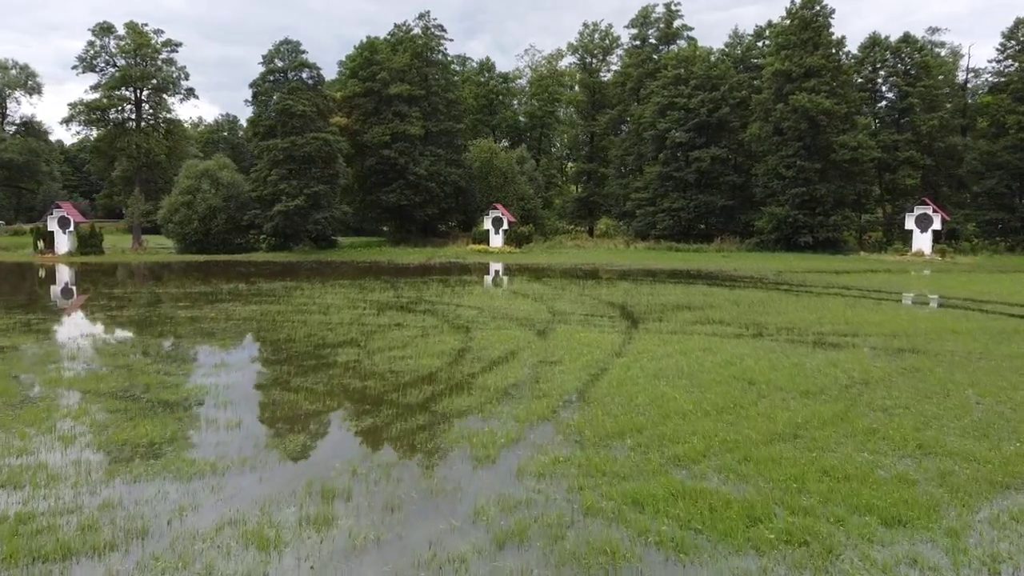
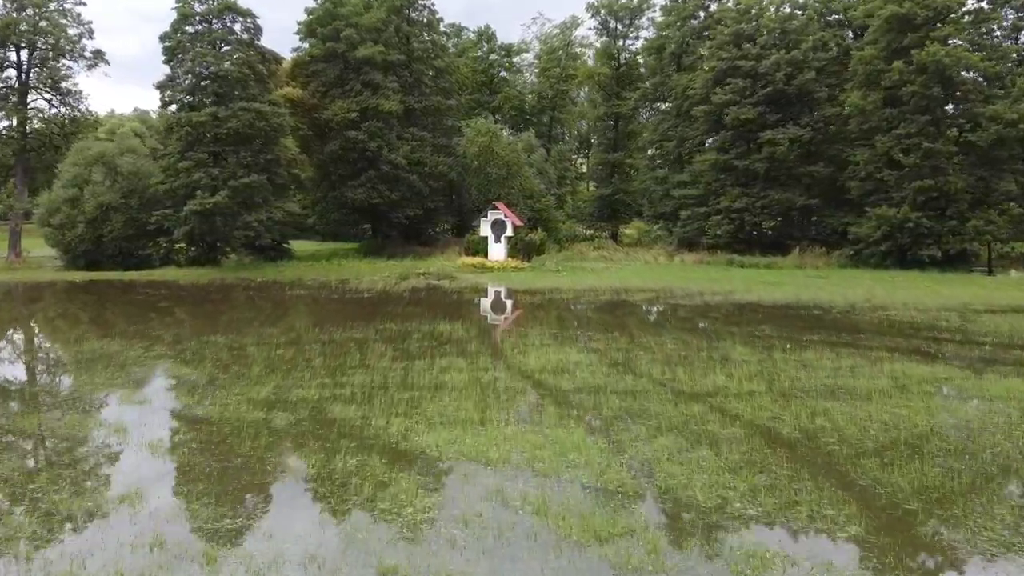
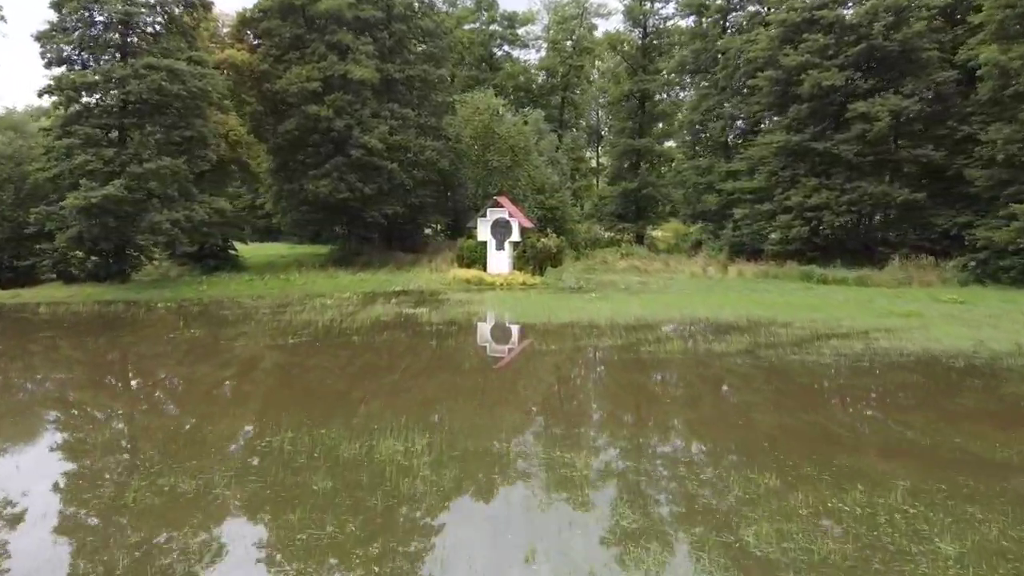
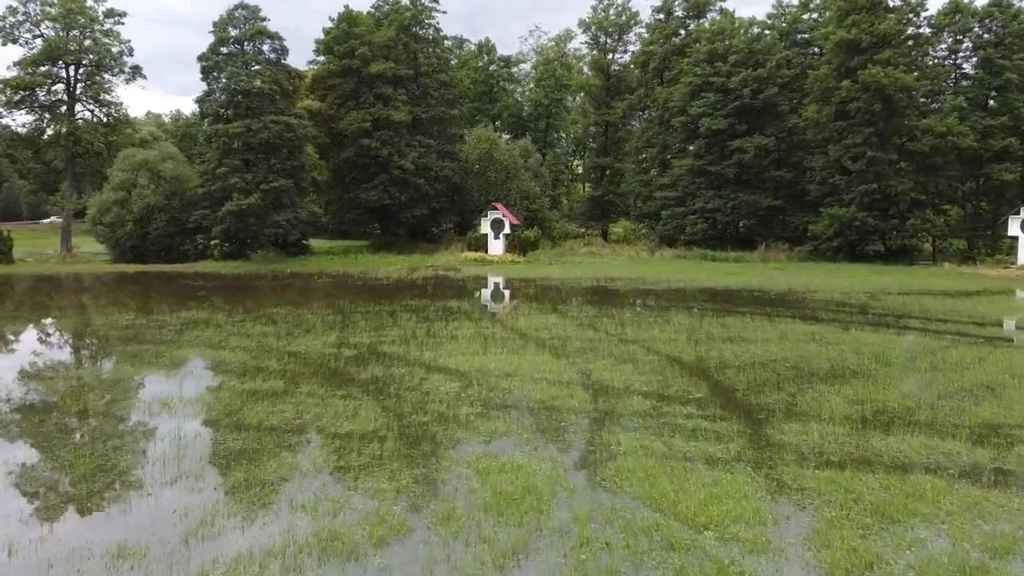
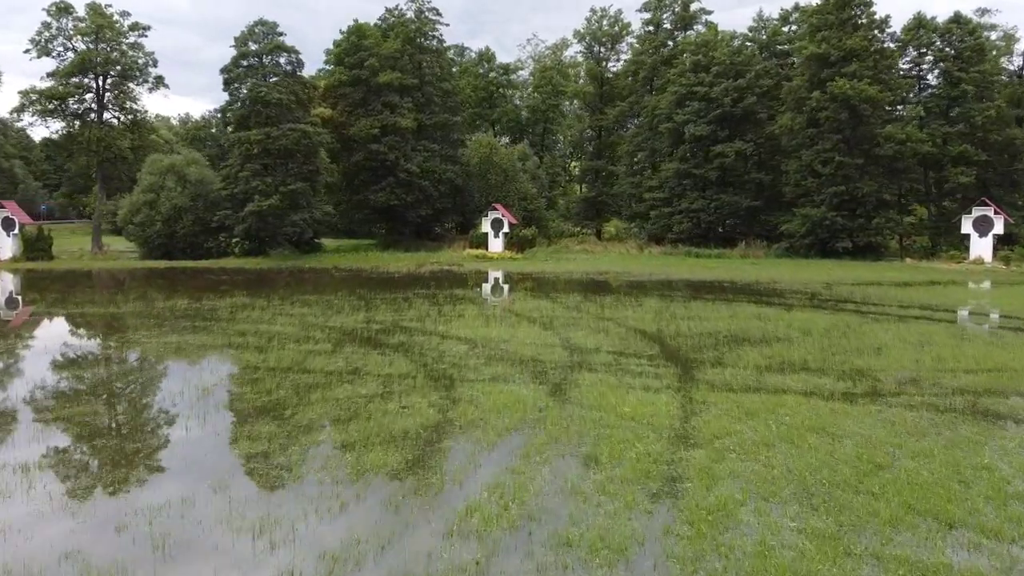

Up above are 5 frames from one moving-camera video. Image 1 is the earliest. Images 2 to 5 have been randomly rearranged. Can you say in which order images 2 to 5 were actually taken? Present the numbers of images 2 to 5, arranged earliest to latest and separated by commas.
5, 4, 2, 3
